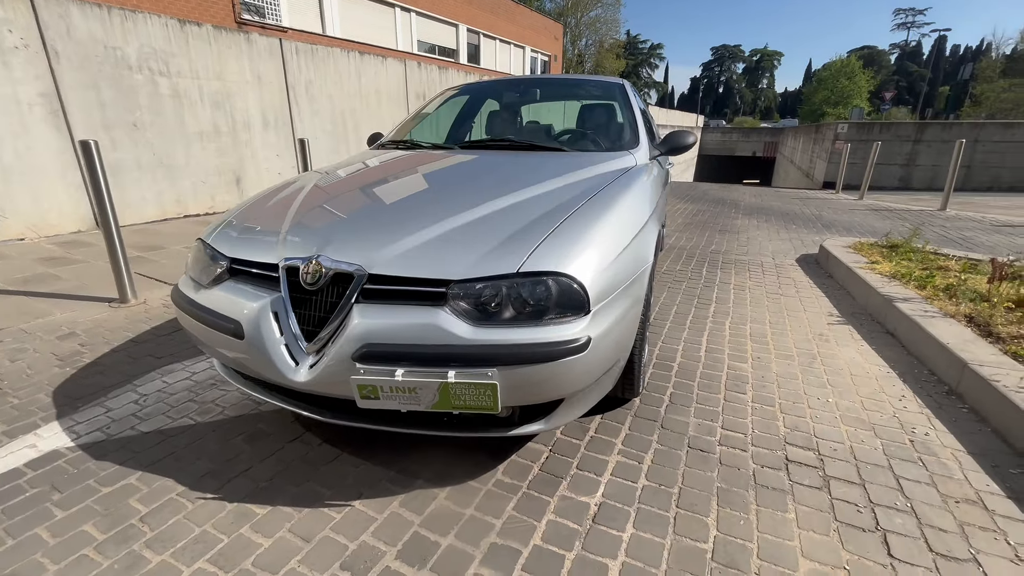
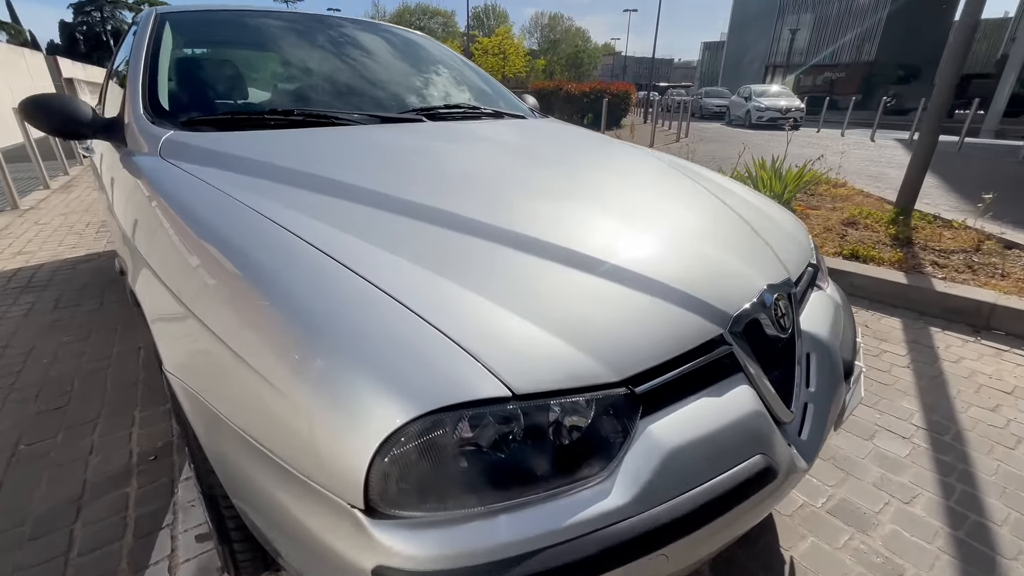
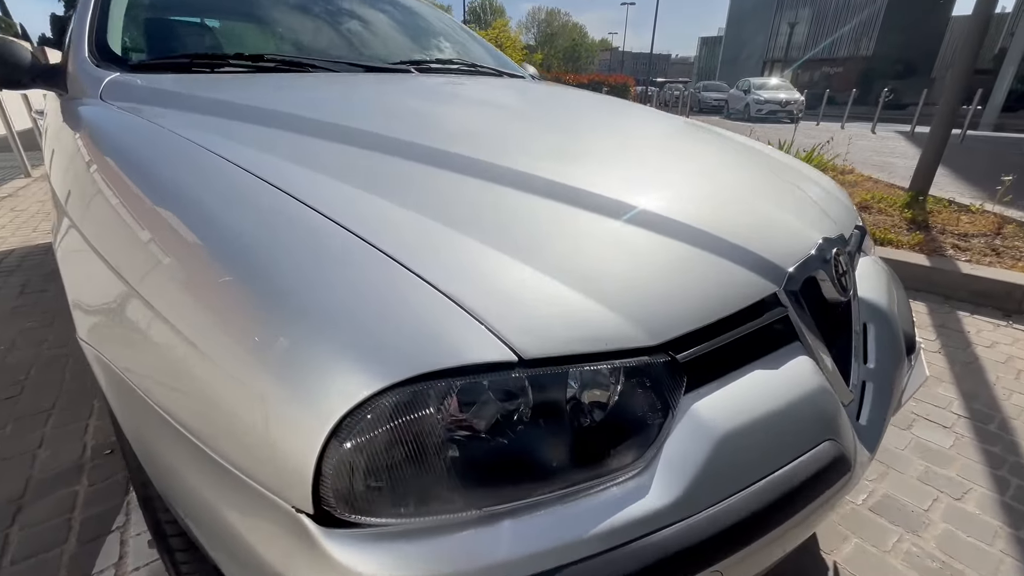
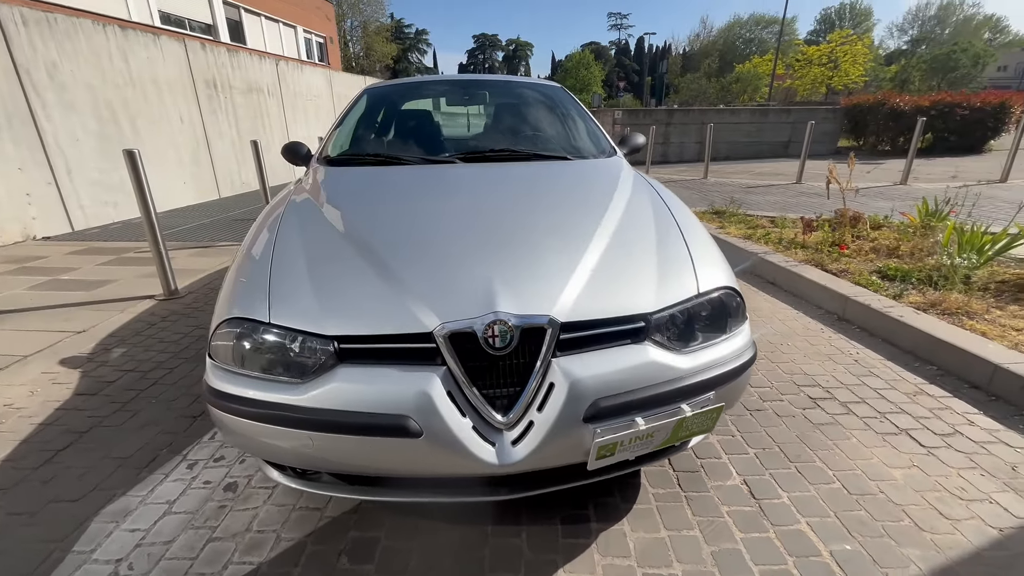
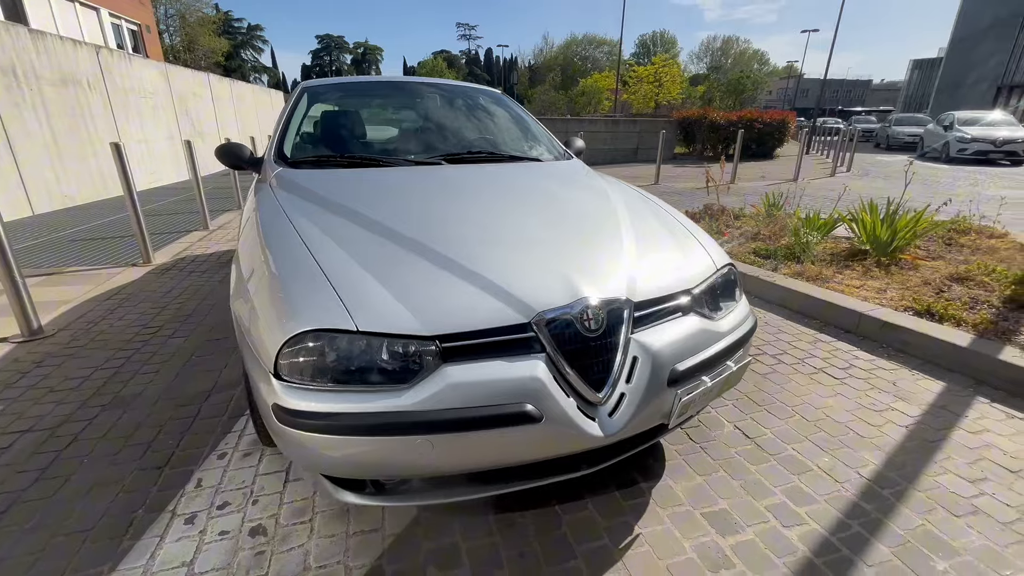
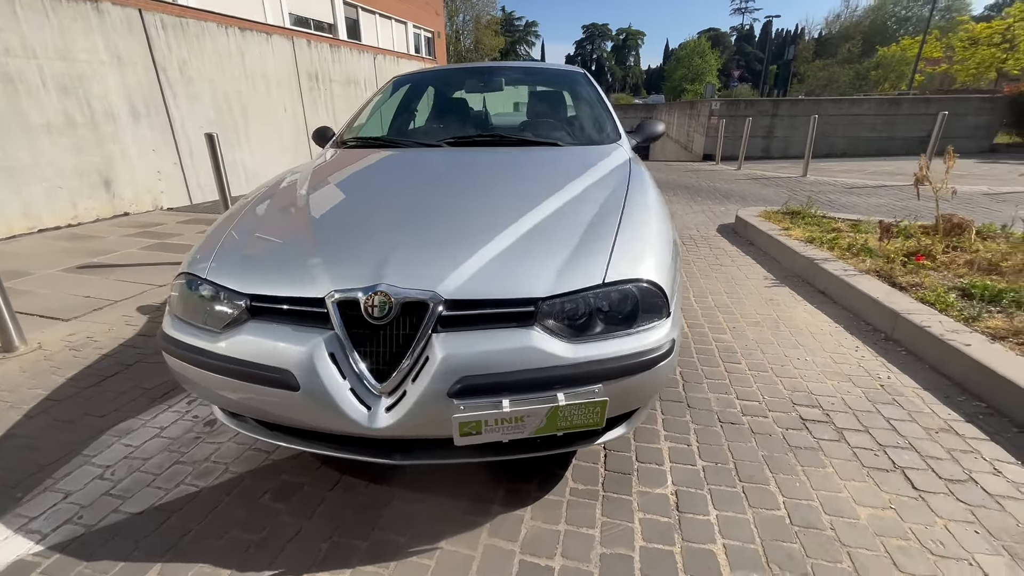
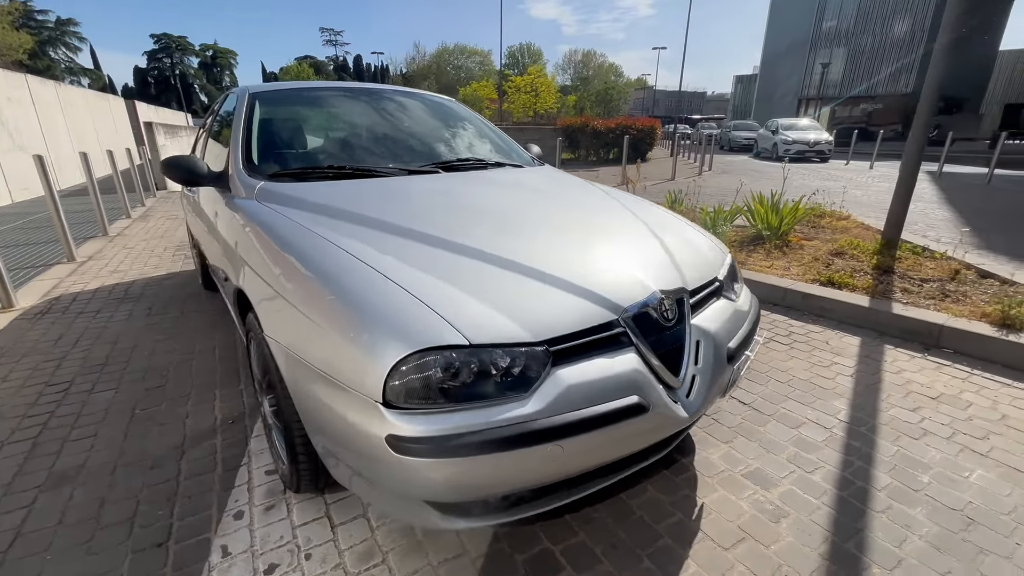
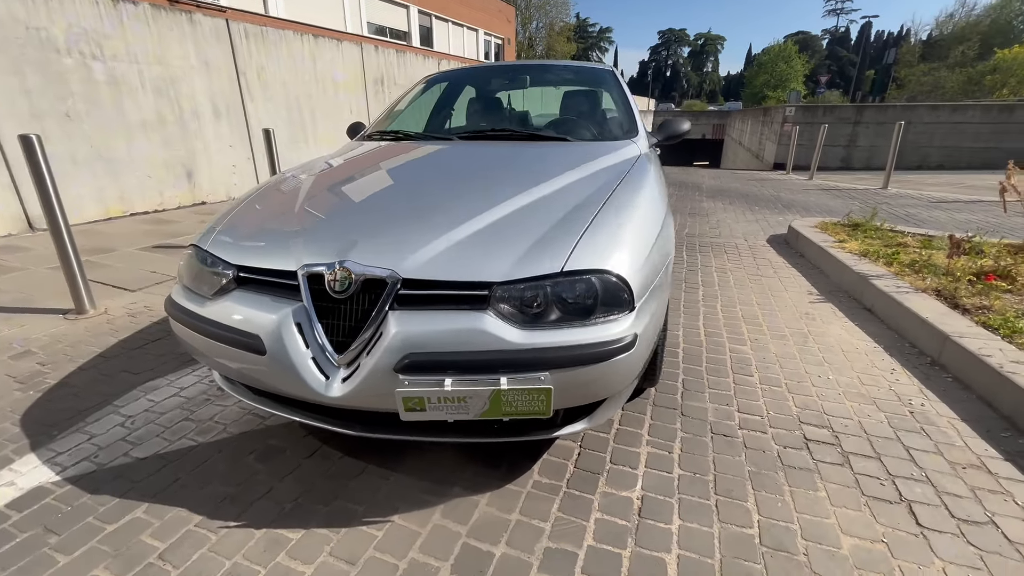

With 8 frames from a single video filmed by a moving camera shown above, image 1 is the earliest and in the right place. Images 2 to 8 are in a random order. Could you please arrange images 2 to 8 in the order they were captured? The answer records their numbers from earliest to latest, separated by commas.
8, 6, 4, 5, 7, 2, 3
